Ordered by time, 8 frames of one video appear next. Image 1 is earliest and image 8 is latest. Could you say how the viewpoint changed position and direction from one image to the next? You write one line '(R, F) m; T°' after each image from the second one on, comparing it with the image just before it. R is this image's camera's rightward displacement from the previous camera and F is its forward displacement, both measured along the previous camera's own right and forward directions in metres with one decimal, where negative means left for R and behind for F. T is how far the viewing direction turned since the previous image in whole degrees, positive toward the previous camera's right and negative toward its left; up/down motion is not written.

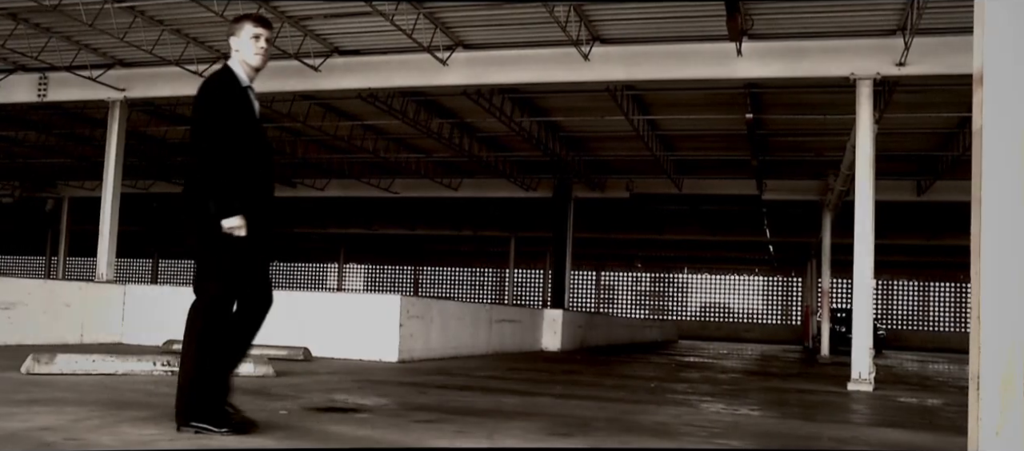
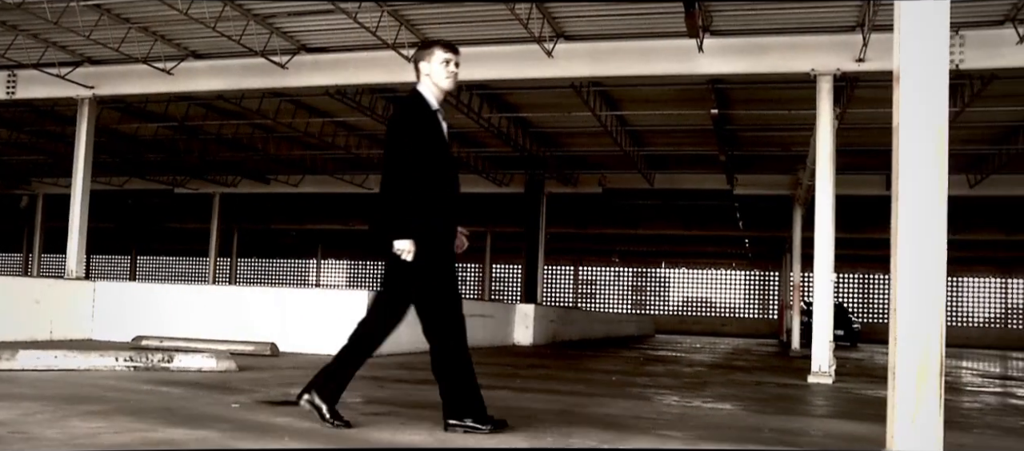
(+0.5, -0.1) m; 0°
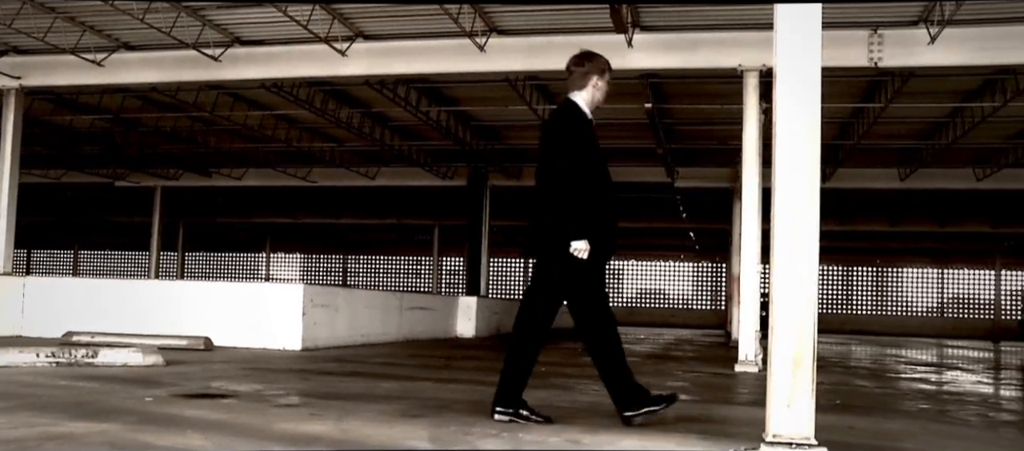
(+0.6, -0.1) m; +2°
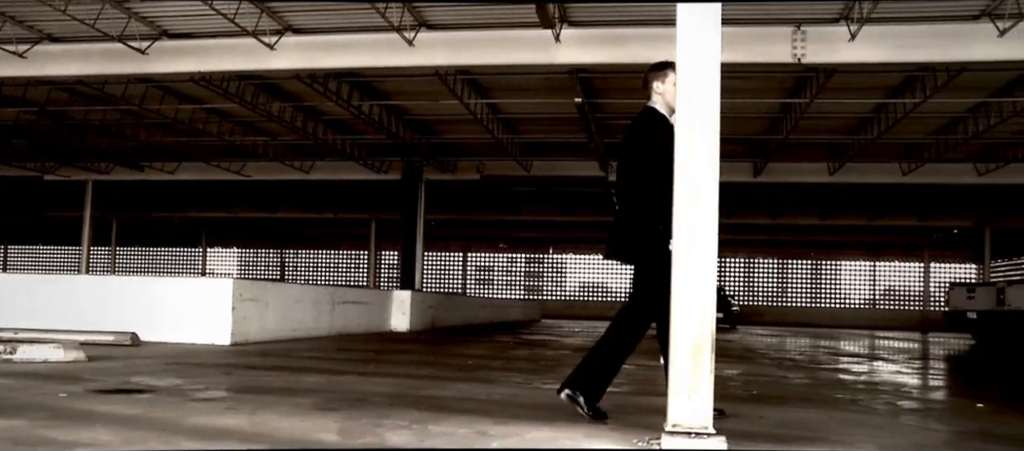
(+0.4, -0.1) m; +3°
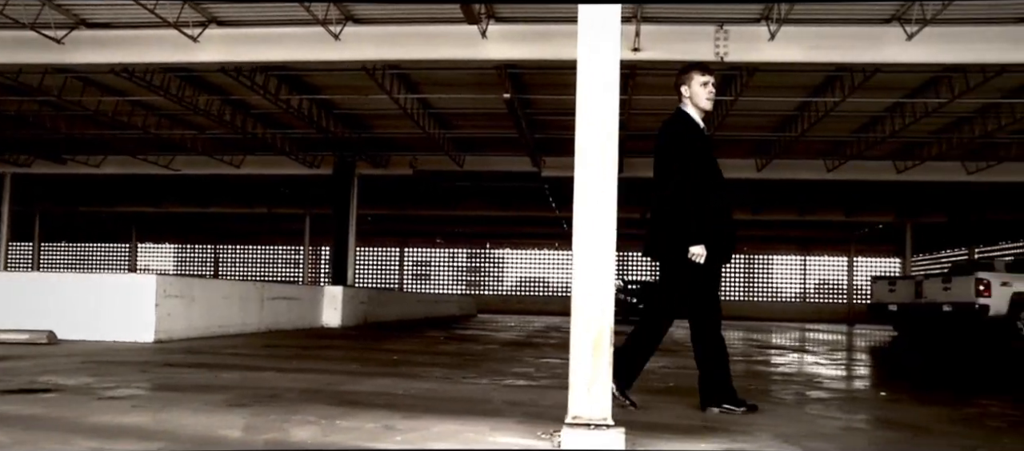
(+0.4, -0.1) m; +3°
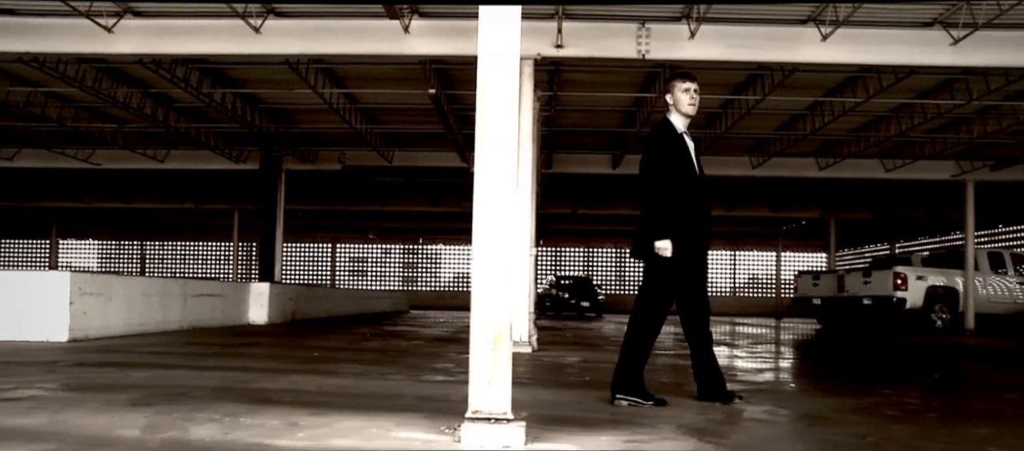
(+0.4, 0.0) m; +3°
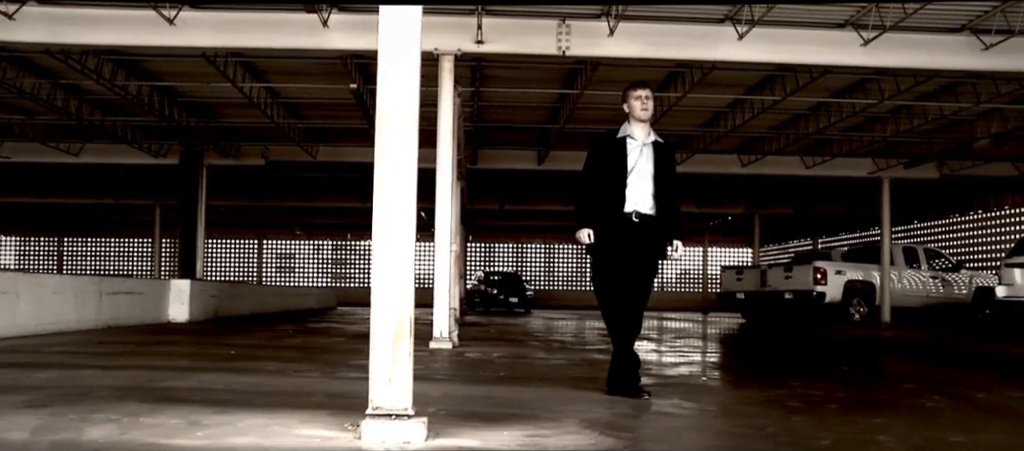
(+0.4, 0.0) m; +4°
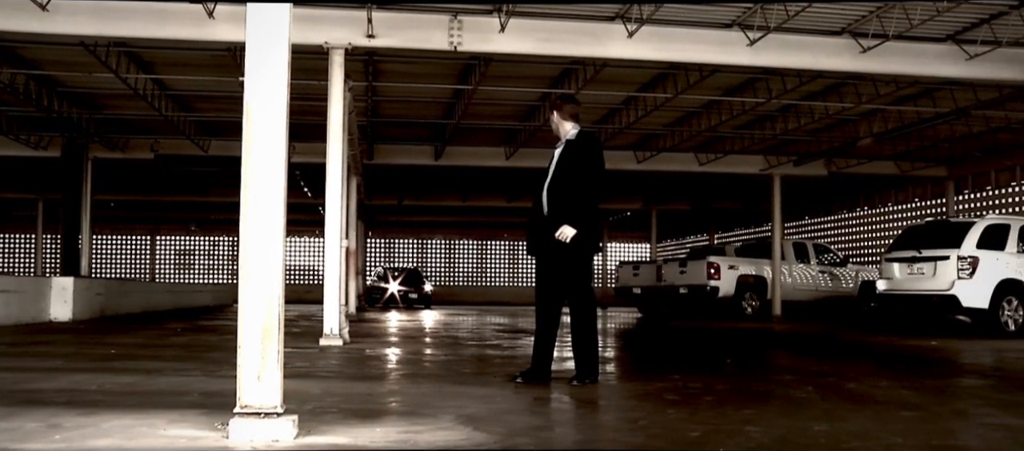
(+0.4, 0.0) m; +5°
